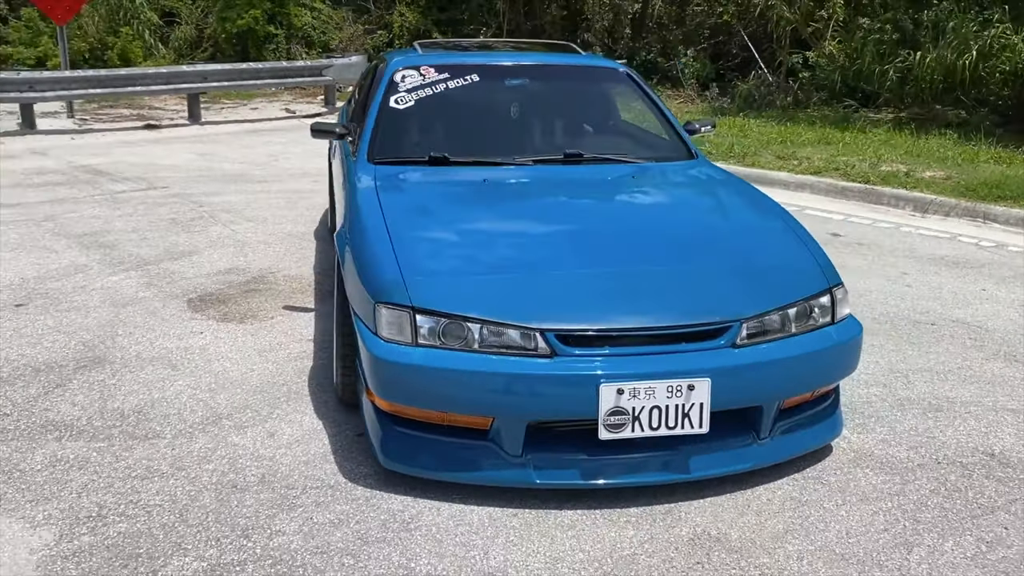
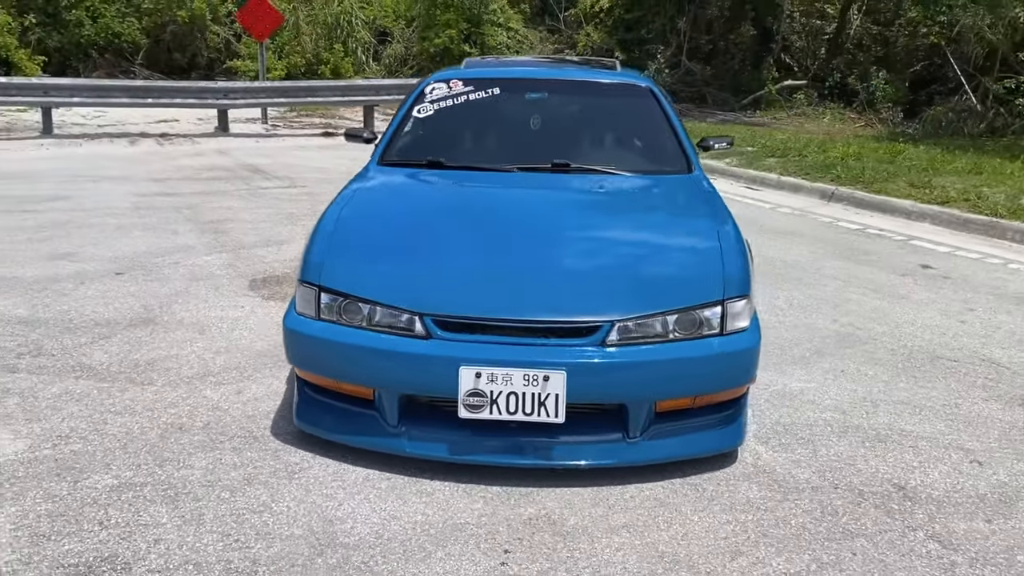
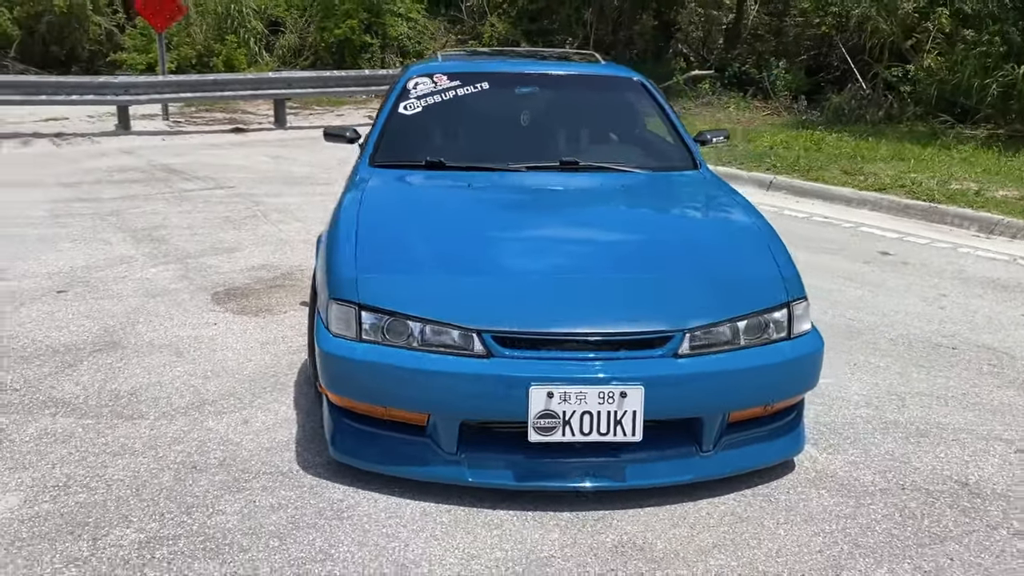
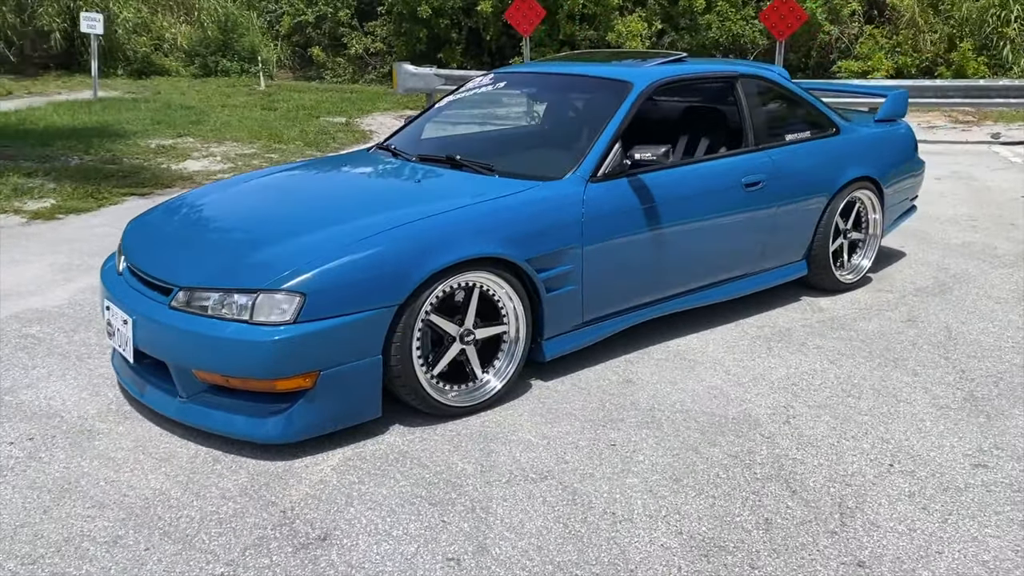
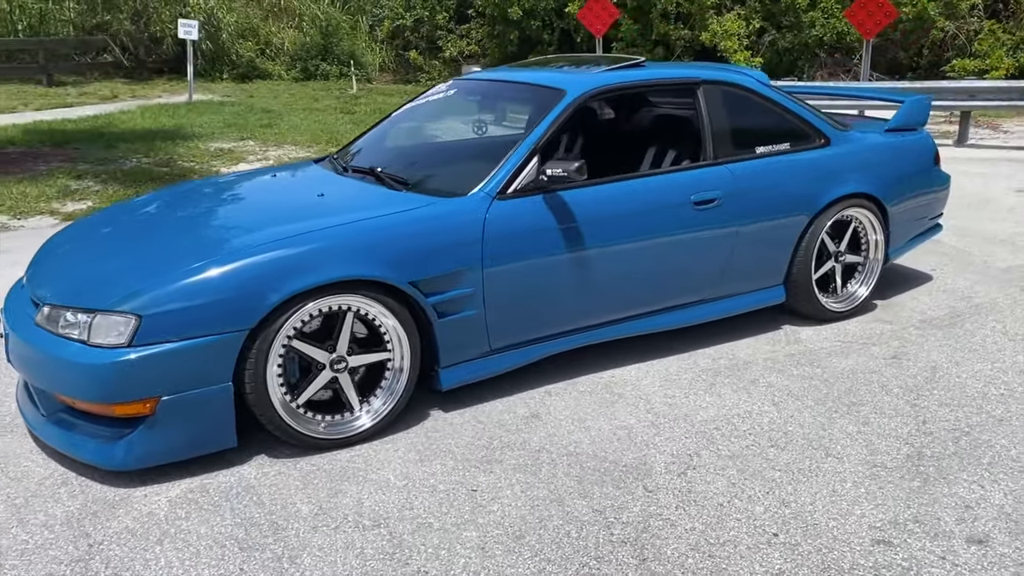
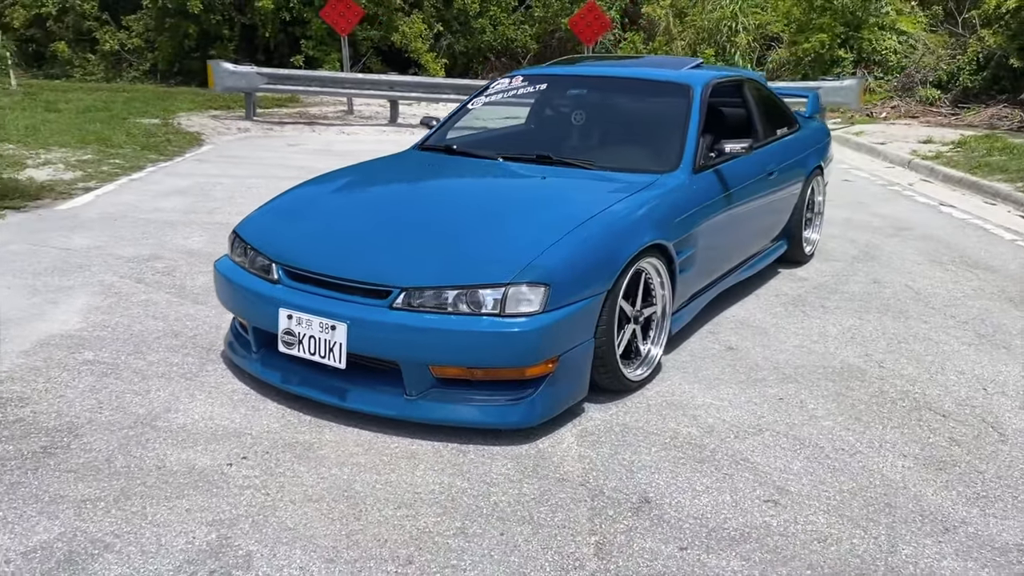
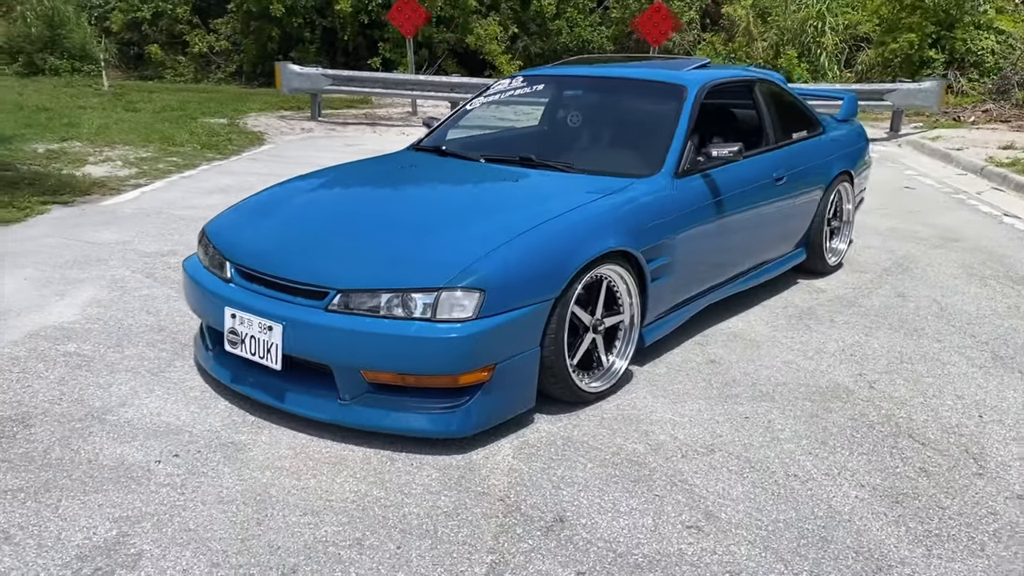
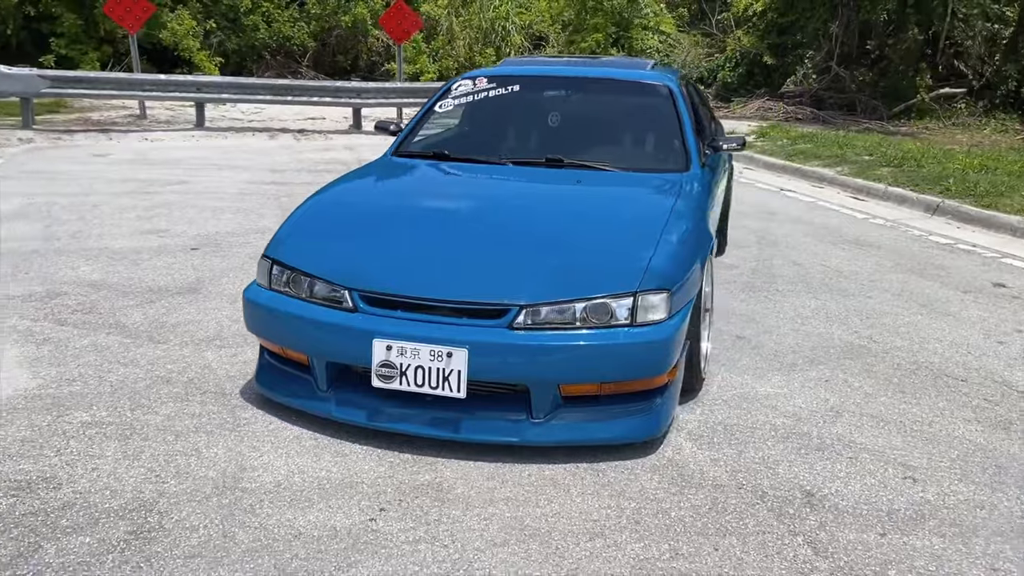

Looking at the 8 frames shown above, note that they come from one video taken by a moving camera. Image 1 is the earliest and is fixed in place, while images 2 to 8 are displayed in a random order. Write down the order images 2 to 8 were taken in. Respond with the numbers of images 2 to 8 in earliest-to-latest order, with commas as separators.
3, 2, 8, 6, 7, 4, 5
